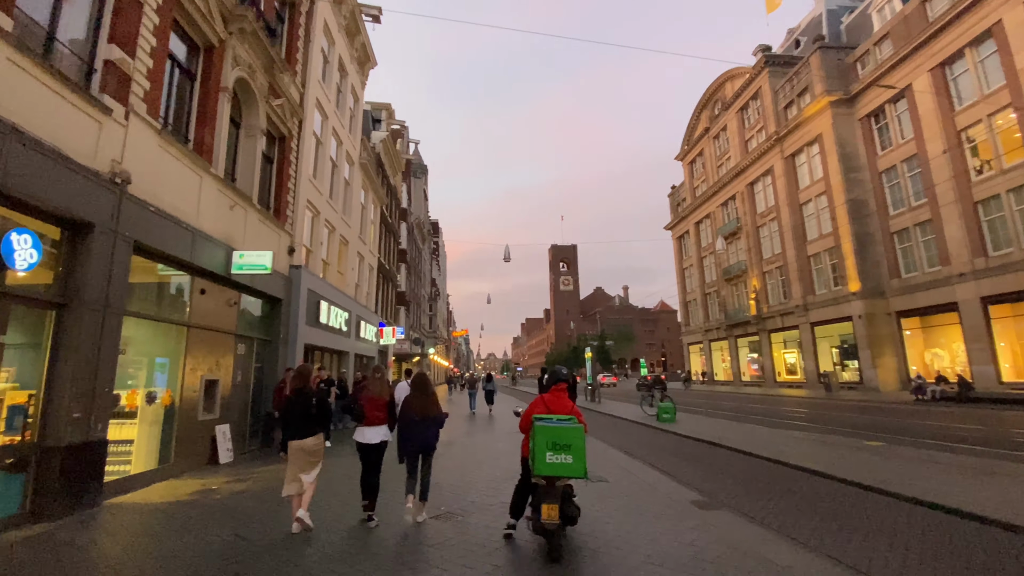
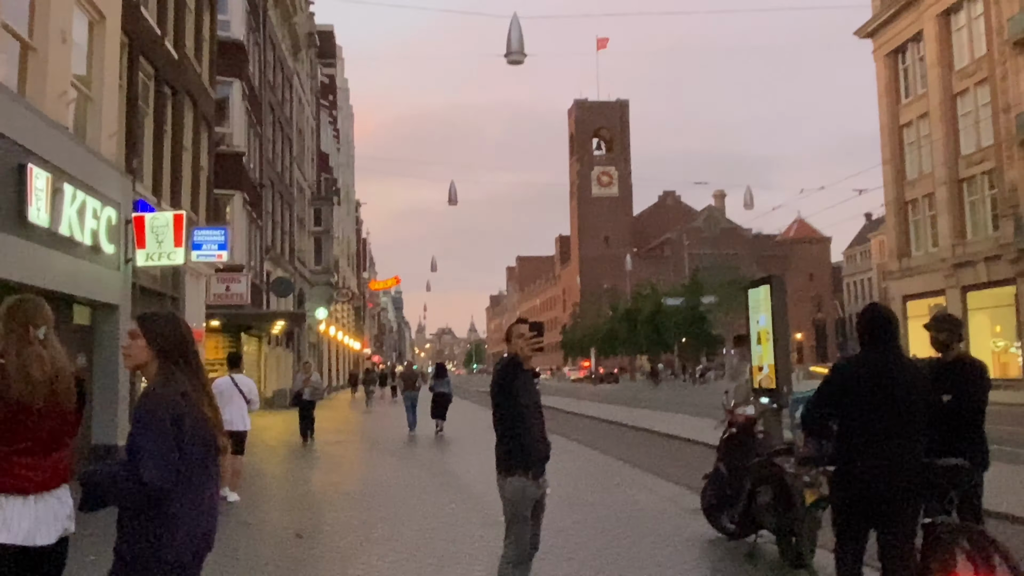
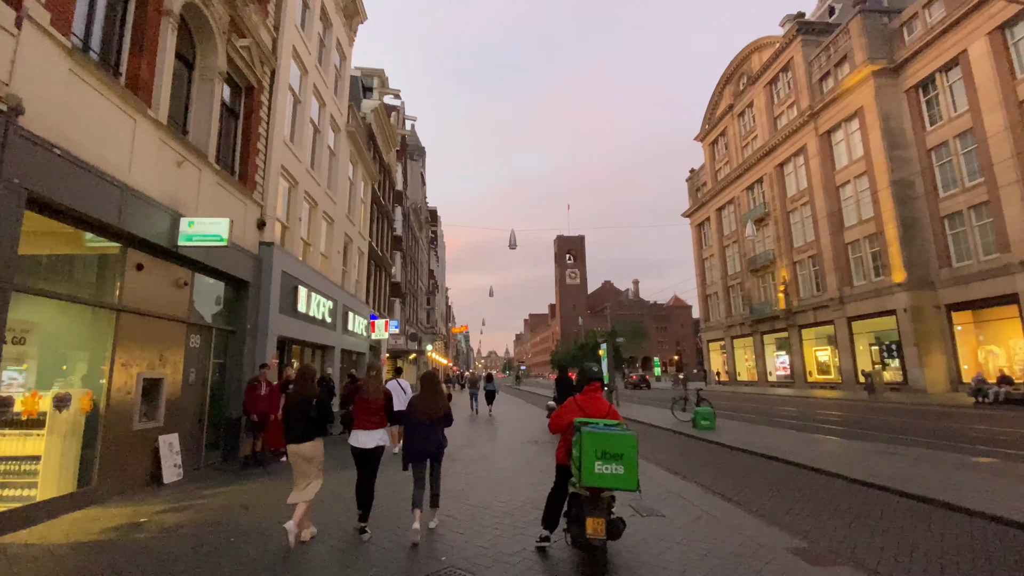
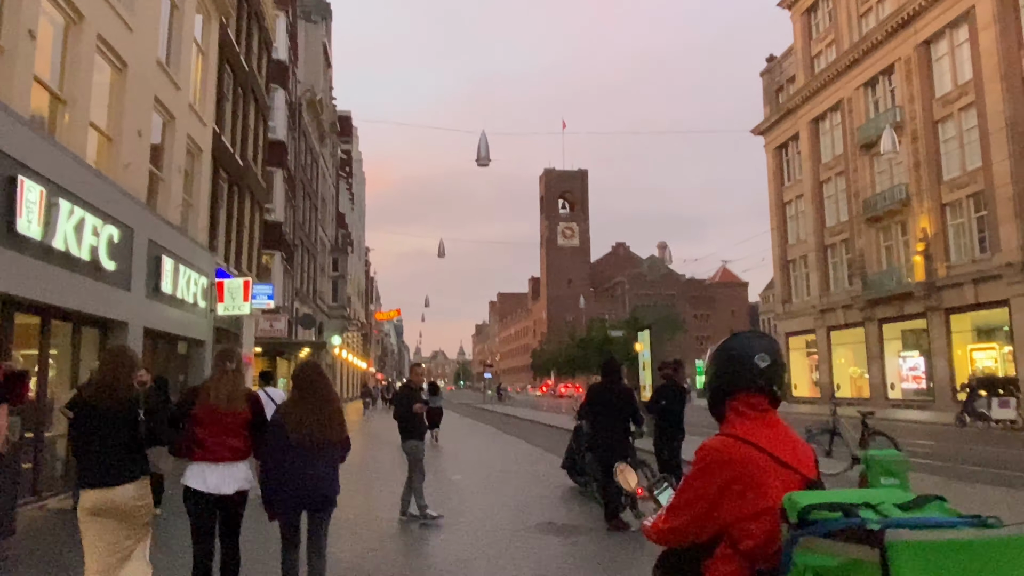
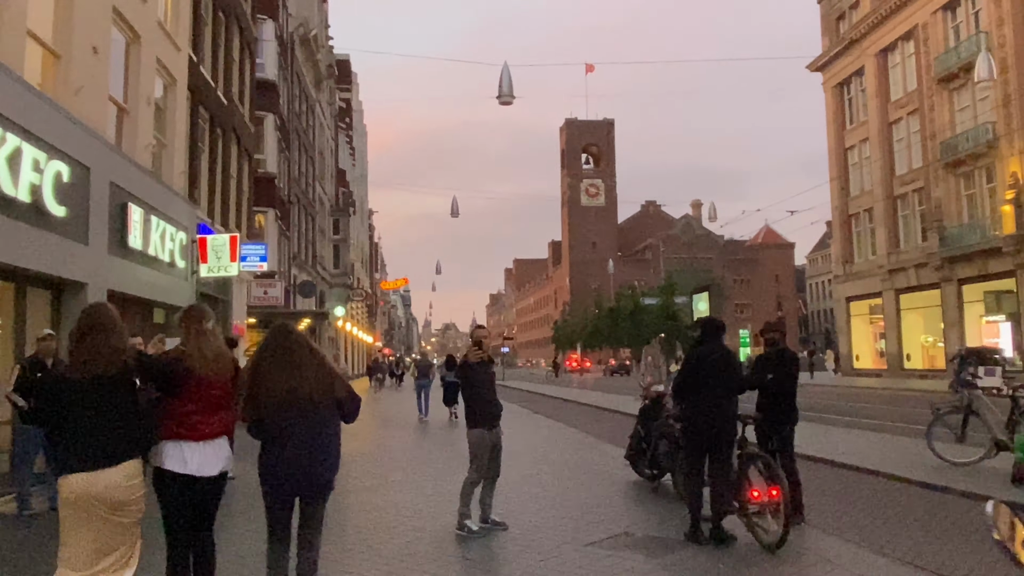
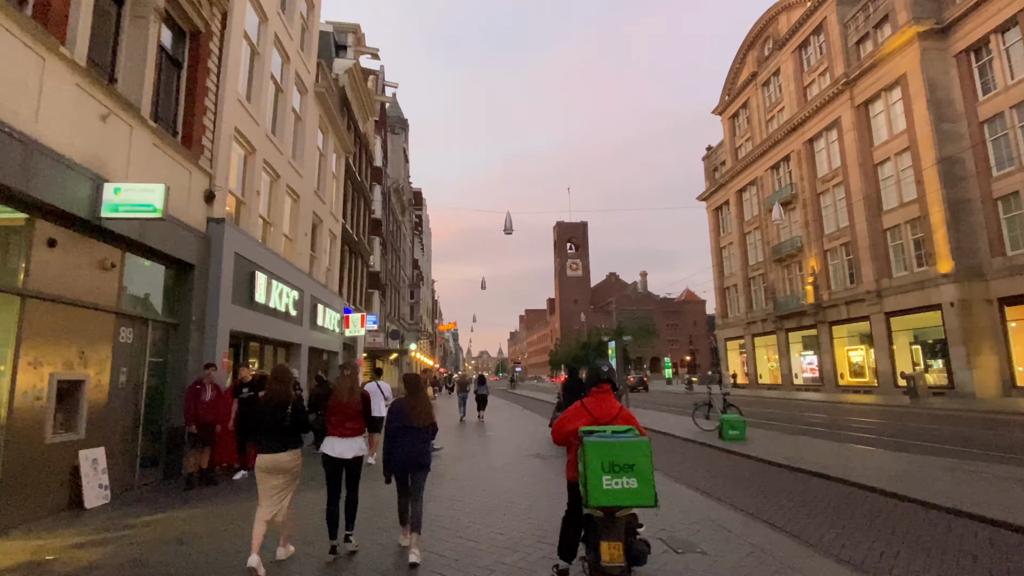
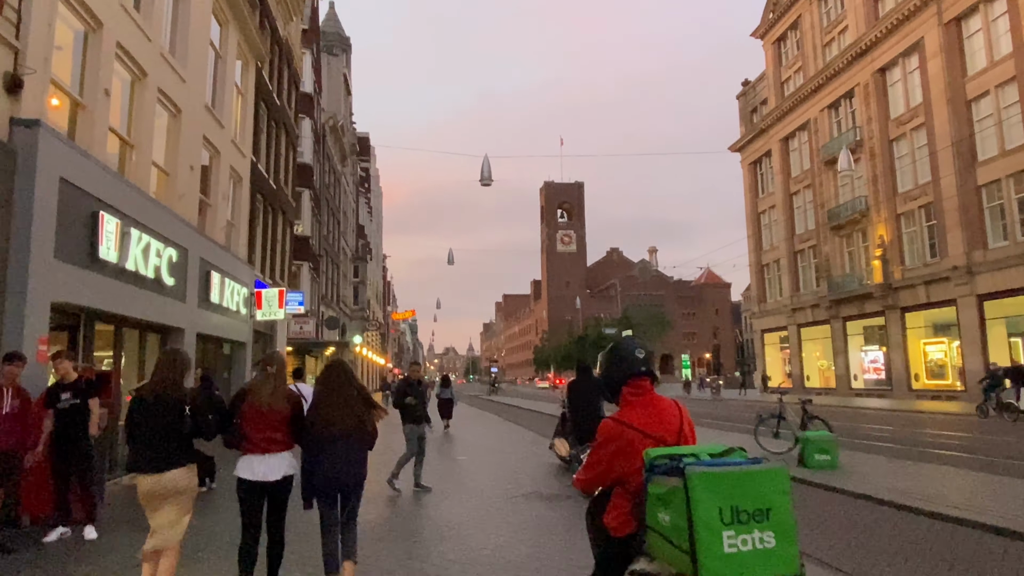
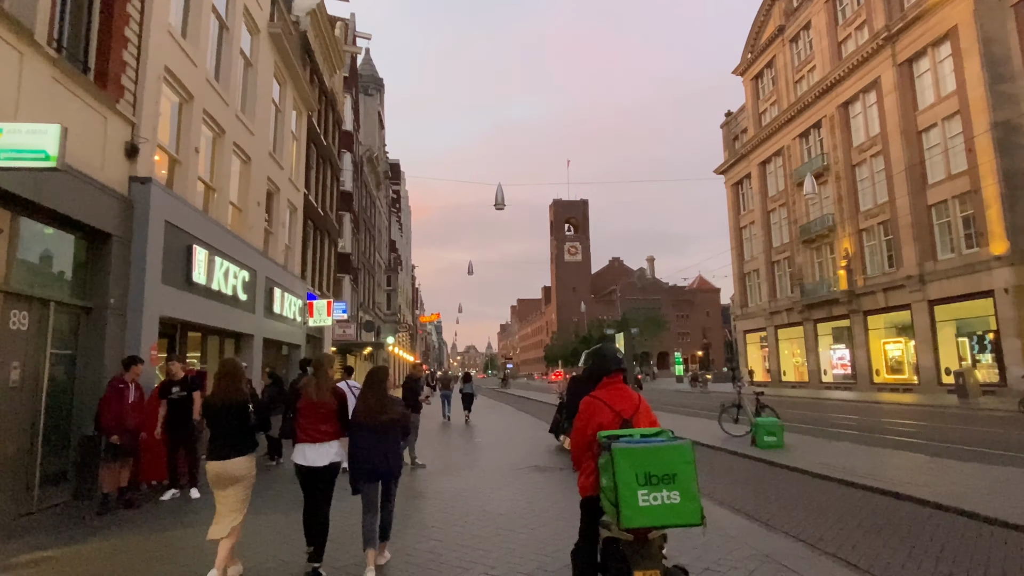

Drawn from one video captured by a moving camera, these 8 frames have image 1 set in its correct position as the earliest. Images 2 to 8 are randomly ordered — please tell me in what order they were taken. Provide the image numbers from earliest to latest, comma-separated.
3, 6, 8, 7, 4, 5, 2
